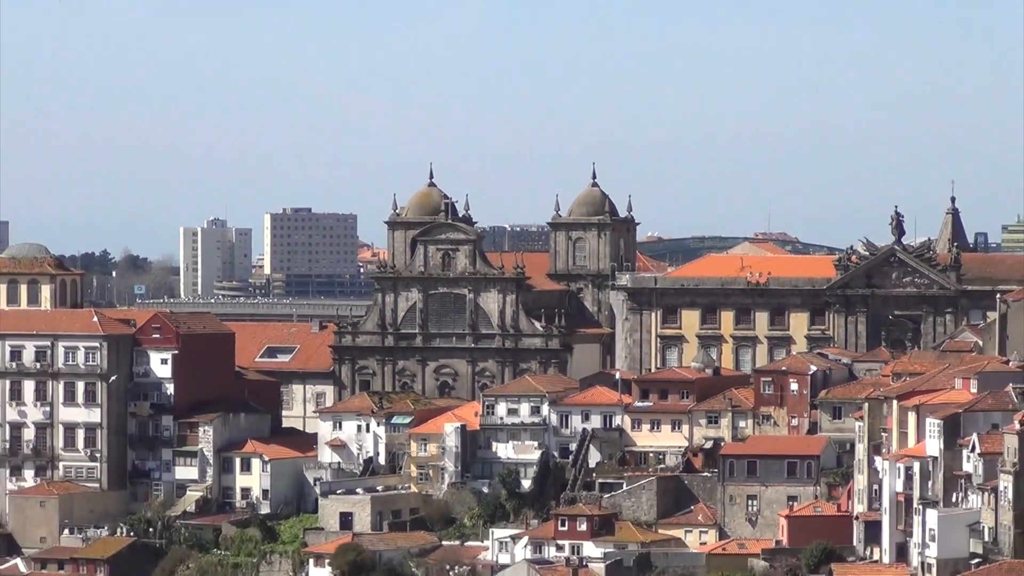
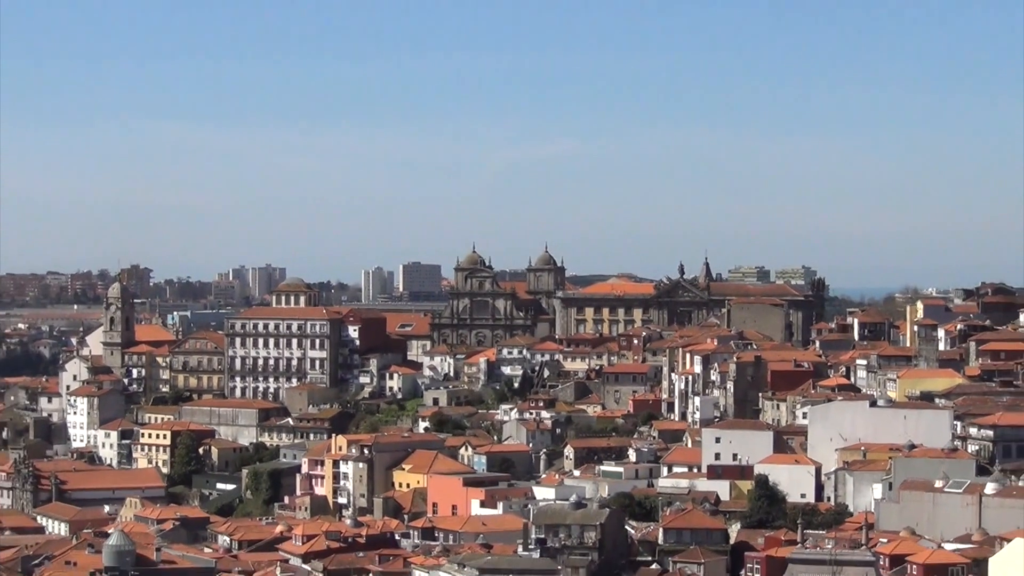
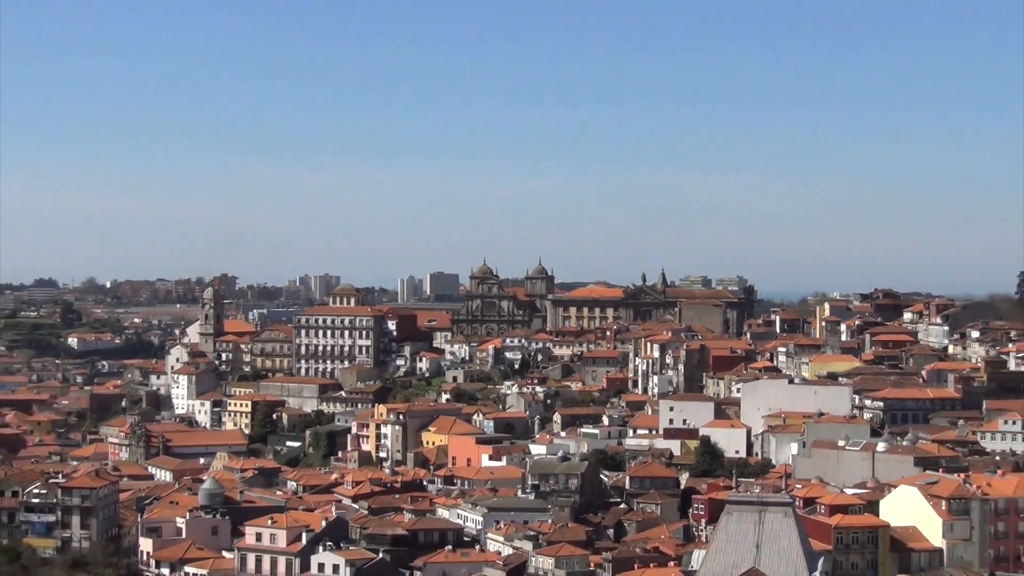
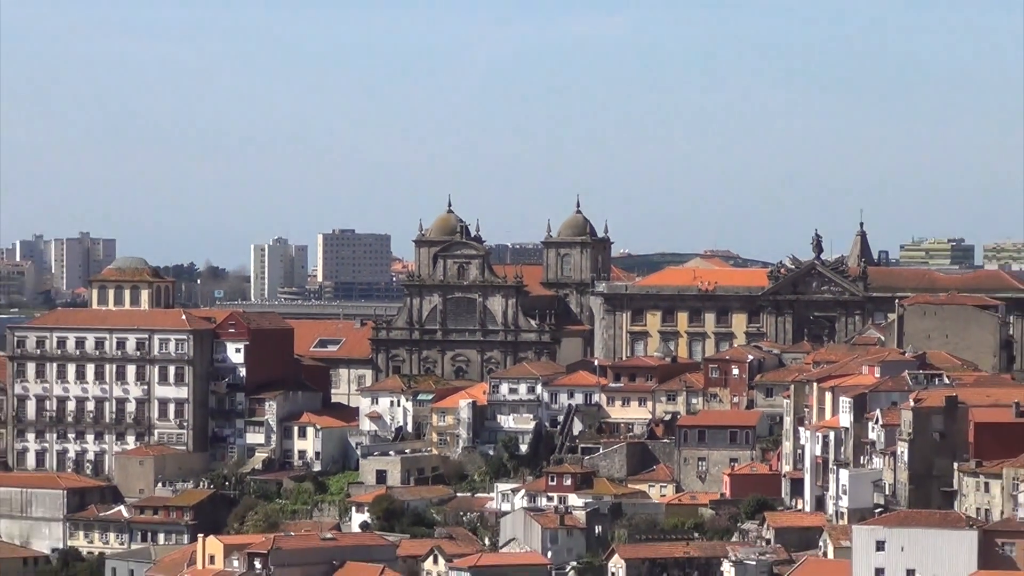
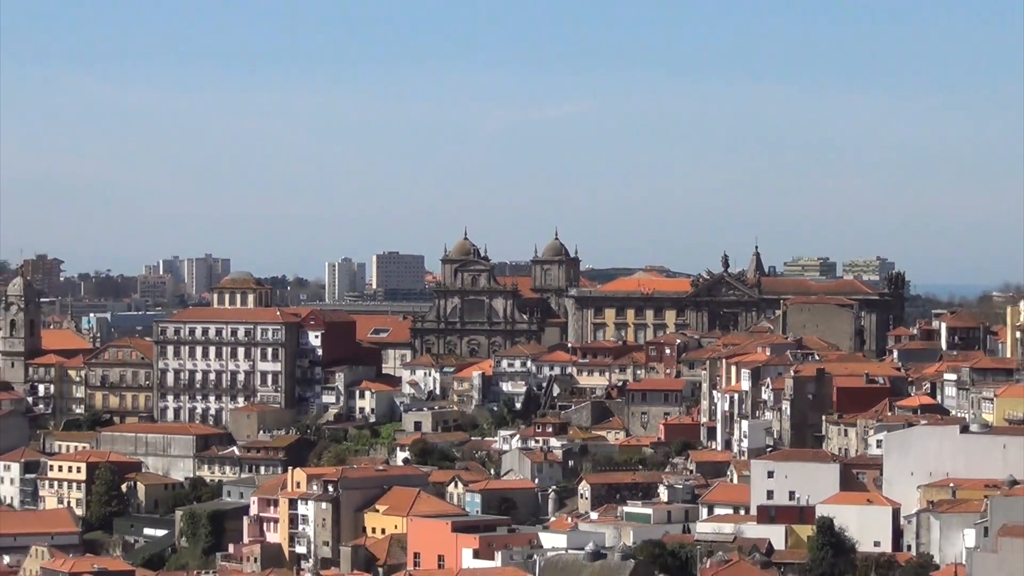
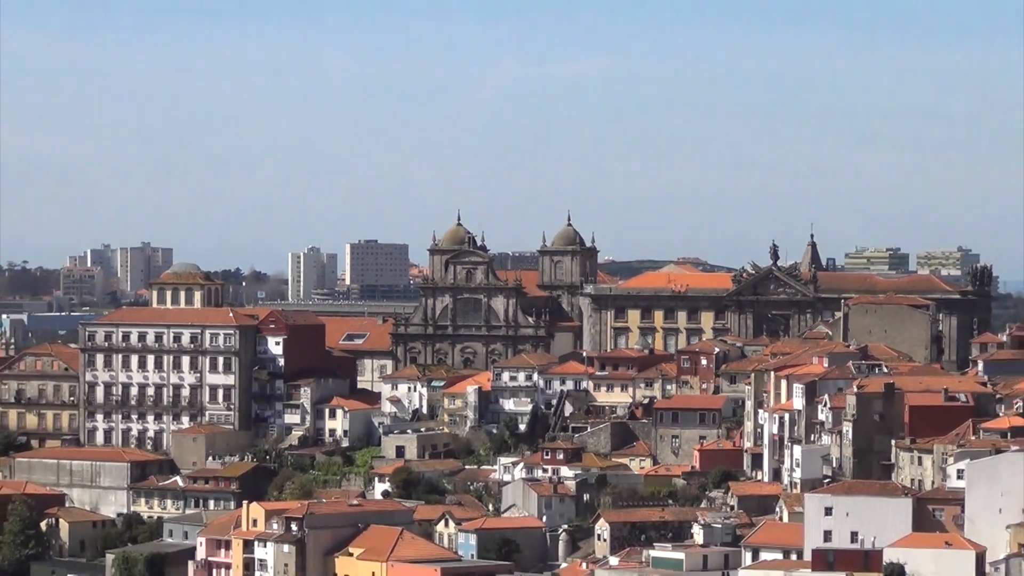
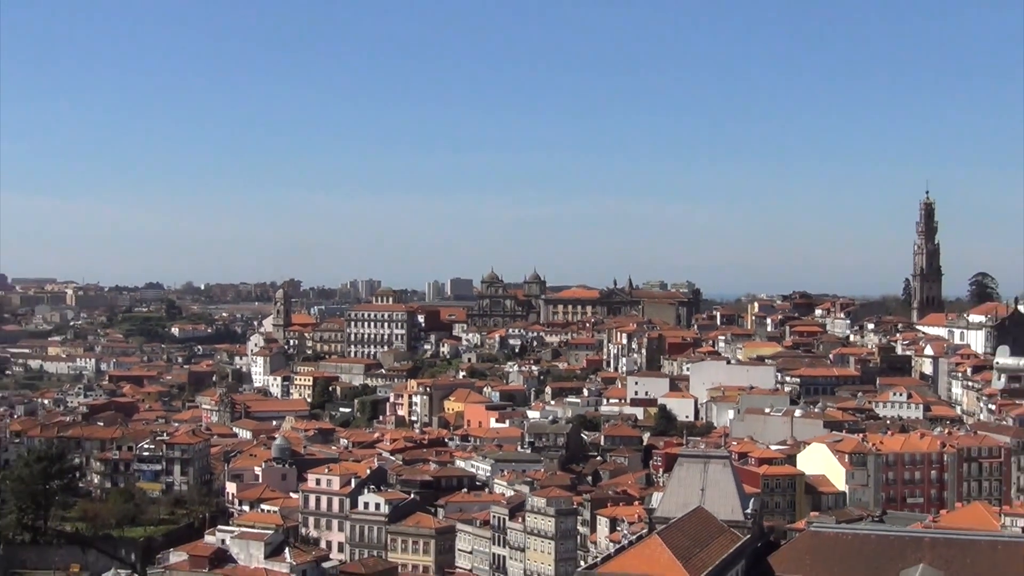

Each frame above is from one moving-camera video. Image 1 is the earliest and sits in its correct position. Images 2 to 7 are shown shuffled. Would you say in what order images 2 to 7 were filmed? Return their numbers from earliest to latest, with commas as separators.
4, 6, 5, 2, 3, 7
